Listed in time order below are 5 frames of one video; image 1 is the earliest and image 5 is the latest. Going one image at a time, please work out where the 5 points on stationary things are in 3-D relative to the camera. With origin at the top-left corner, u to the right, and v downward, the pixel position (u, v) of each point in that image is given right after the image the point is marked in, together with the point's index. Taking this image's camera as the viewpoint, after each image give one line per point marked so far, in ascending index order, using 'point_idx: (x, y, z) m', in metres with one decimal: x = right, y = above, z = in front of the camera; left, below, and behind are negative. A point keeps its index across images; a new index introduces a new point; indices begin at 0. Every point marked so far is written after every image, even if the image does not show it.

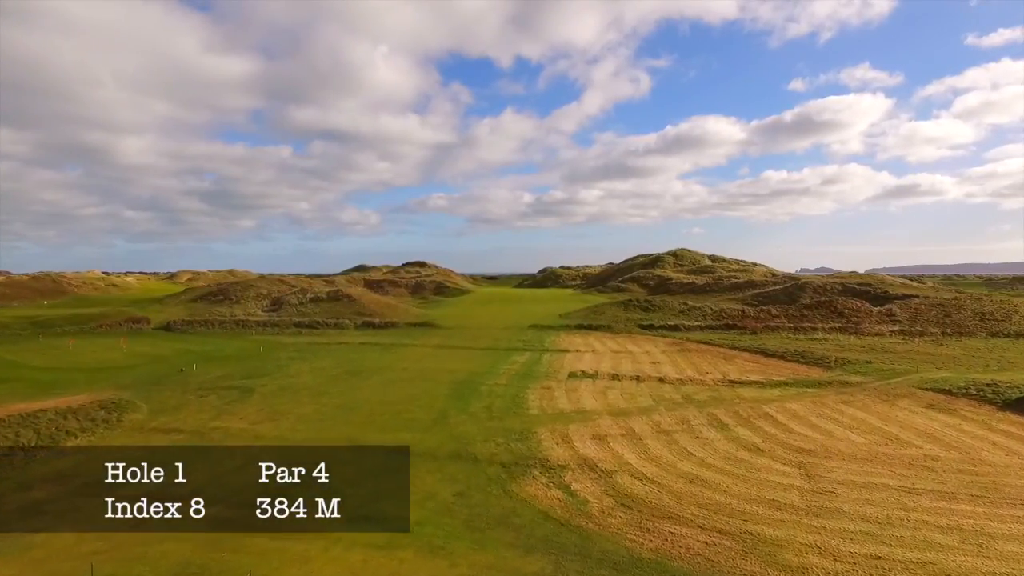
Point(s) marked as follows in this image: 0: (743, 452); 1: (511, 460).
0: (+4.5, -3.2, +12.4) m
1: (0.0, -3.1, +11.6) m
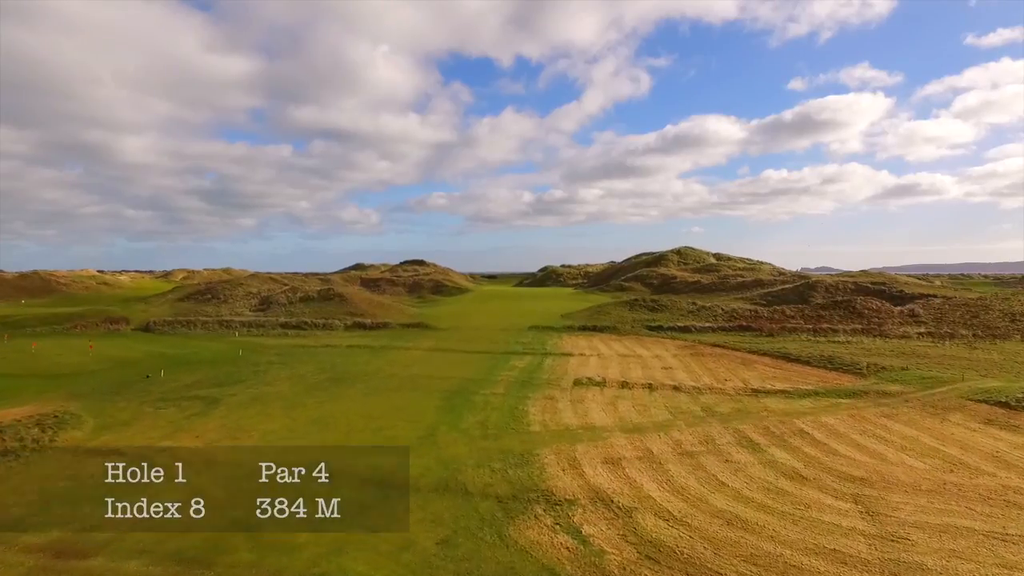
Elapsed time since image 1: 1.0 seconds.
0: (+4.5, -3.2, +10.5) m
1: (-0.1, -3.1, +9.7) m
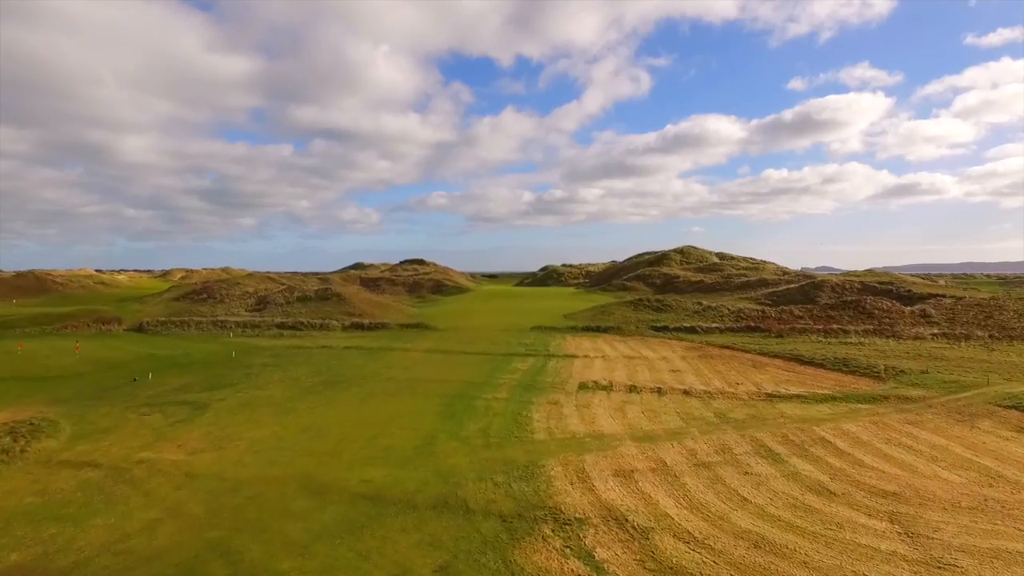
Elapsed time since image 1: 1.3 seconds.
0: (+4.5, -3.2, +9.7) m
1: (0.0, -3.1, +8.9) m
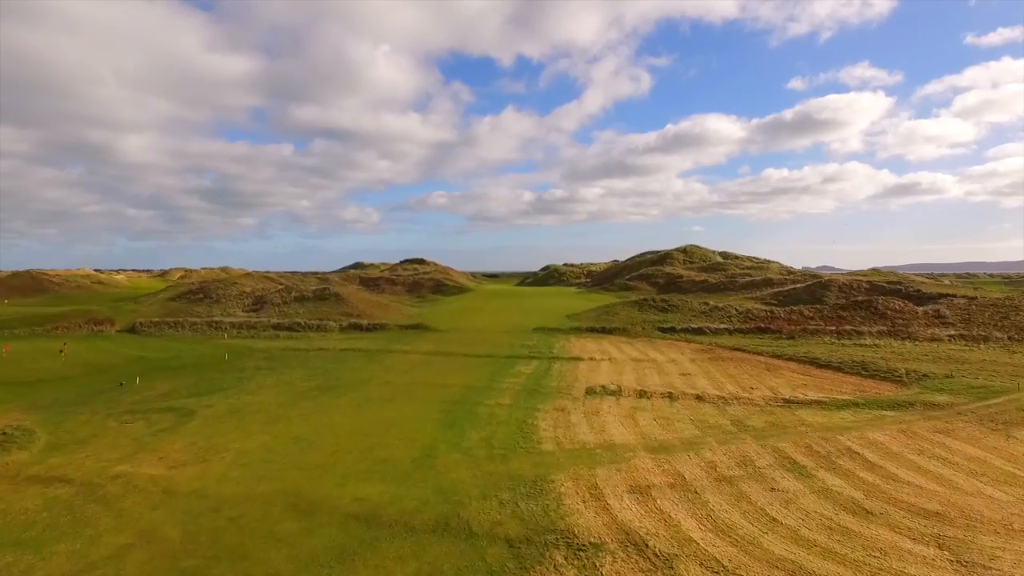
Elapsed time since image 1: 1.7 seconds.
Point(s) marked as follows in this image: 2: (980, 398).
0: (+4.6, -3.2, +8.8) m
1: (+0.1, -3.1, +8.0) m
2: (+11.1, -2.6, +15.2) m
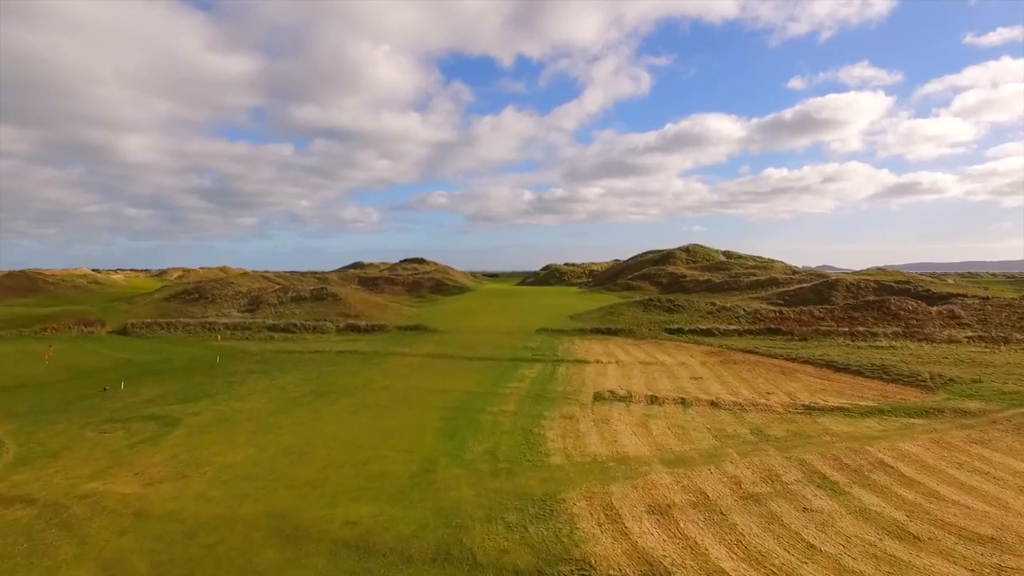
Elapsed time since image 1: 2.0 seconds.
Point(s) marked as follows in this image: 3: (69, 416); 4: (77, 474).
0: (+4.7, -3.2, +8.0) m
1: (+0.2, -3.1, +7.2) m
2: (+11.2, -2.6, +14.3) m
3: (-9.7, -2.8, +14.1) m
4: (-6.8, -2.9, +10.0) m
